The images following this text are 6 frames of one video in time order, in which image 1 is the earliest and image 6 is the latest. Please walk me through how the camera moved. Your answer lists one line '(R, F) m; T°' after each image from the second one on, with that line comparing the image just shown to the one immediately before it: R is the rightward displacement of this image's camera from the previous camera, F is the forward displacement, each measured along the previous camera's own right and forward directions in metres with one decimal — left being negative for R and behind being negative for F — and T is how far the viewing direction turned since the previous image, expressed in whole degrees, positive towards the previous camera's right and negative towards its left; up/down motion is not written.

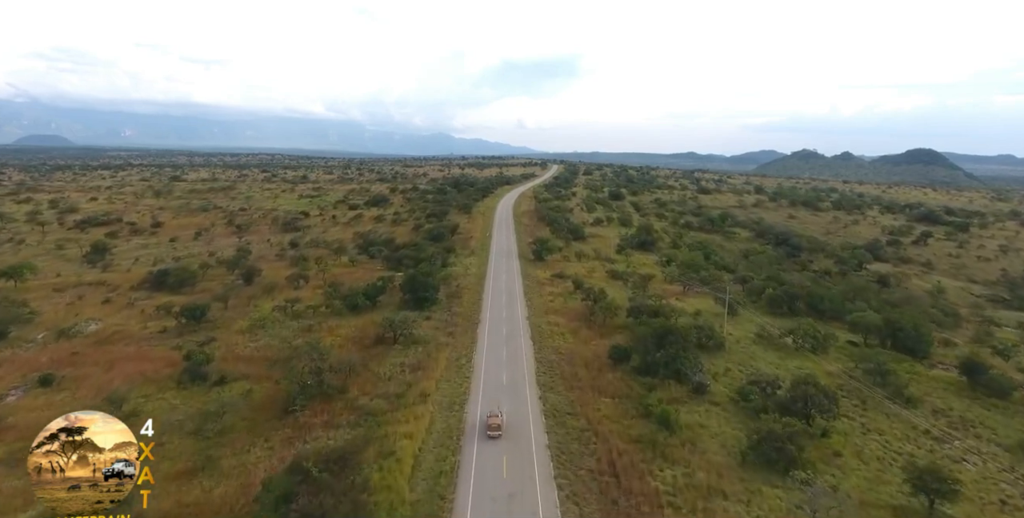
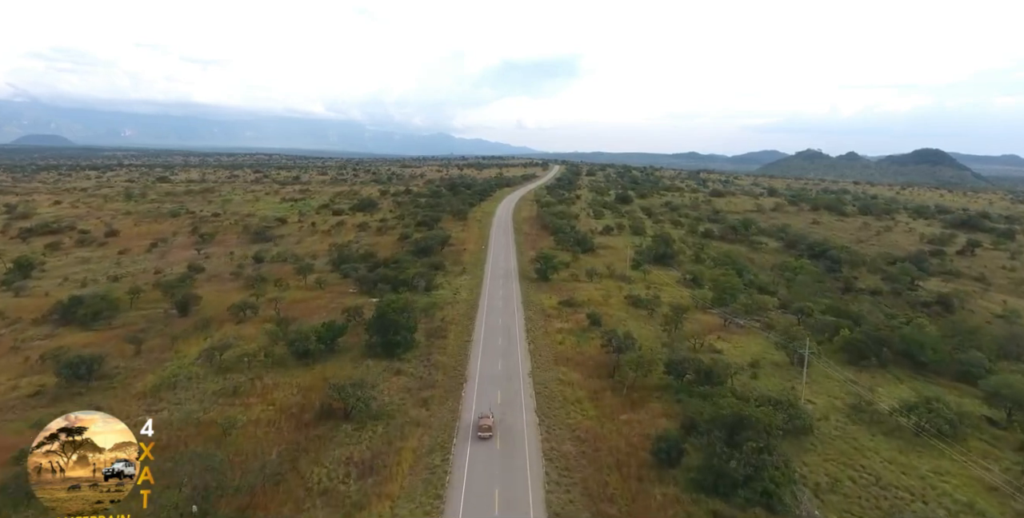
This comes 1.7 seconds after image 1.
(+0.2, +13.5) m; 0°
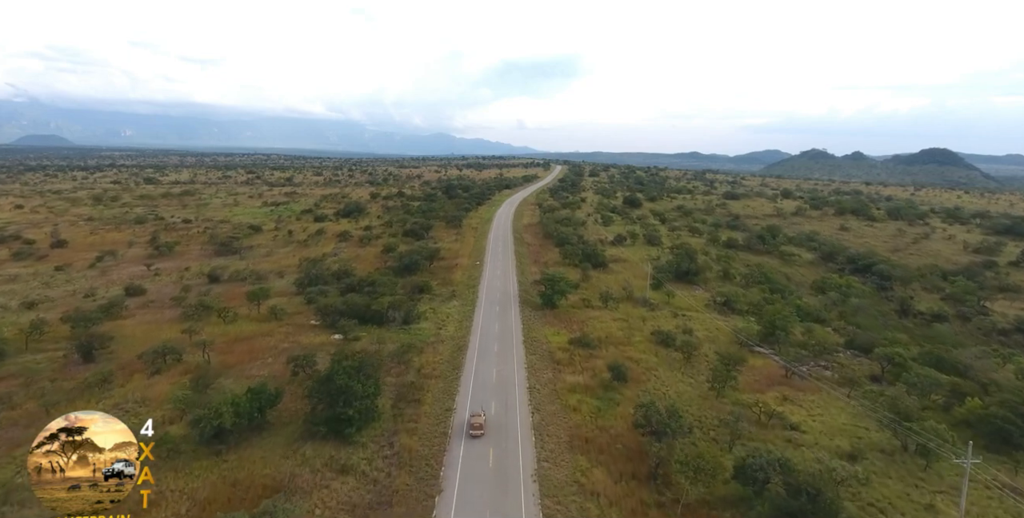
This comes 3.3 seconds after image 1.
(+0.2, +12.6) m; 0°
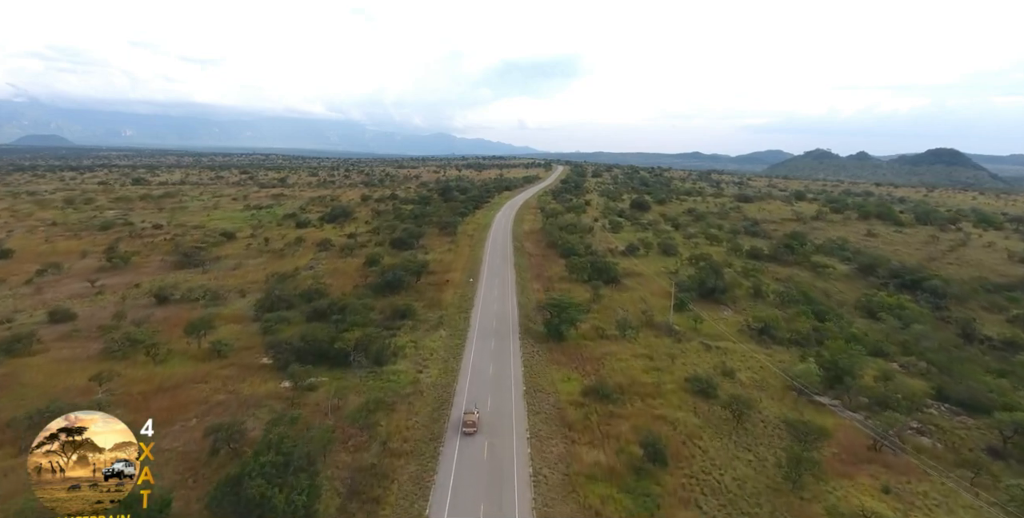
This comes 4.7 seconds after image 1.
(+0.1, +10.5) m; 0°
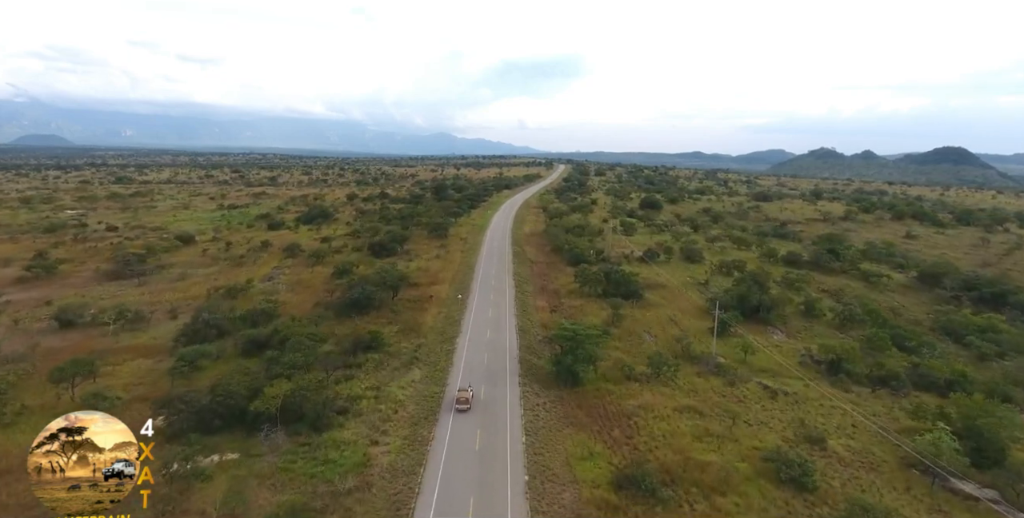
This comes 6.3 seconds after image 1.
(+0.2, +13.0) m; 0°
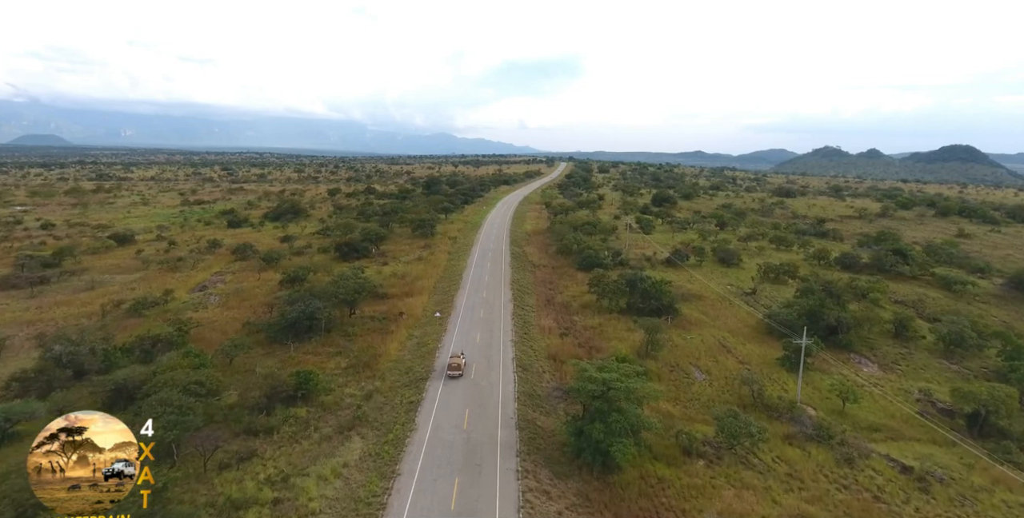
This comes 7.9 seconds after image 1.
(+0.3, +14.0) m; 0°
